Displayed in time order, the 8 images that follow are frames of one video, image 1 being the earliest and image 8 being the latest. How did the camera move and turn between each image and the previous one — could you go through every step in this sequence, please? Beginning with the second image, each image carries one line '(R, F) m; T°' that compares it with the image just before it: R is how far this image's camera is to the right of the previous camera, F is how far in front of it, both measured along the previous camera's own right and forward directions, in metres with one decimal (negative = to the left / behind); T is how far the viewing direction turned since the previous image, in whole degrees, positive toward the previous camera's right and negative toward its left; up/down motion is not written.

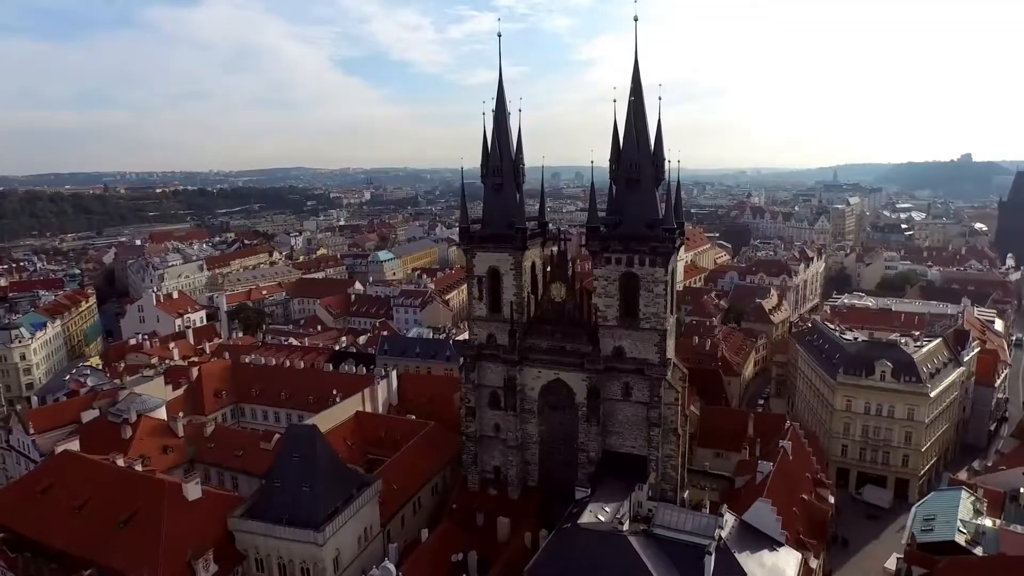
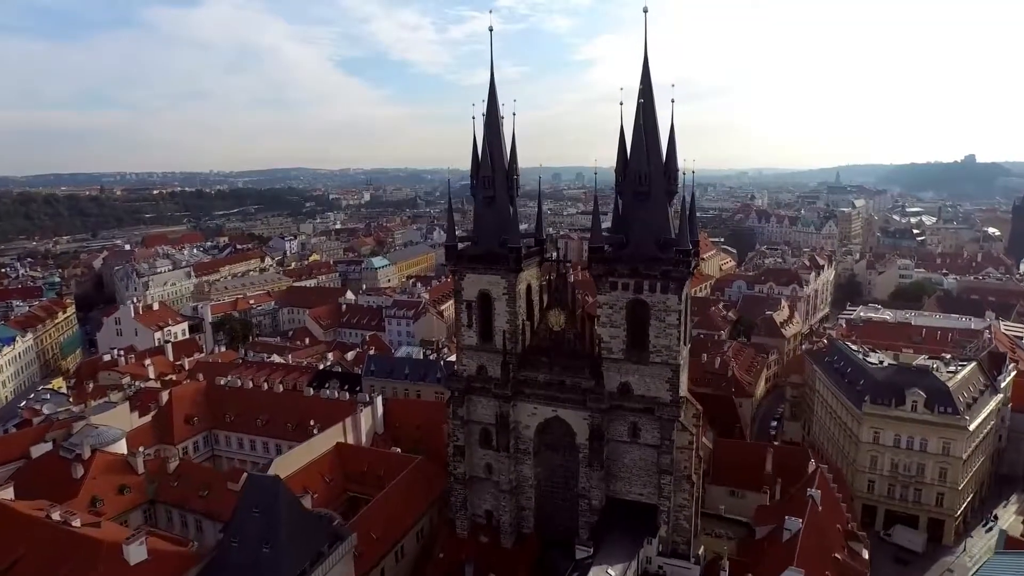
(+0.4, +3.7) m; 0°
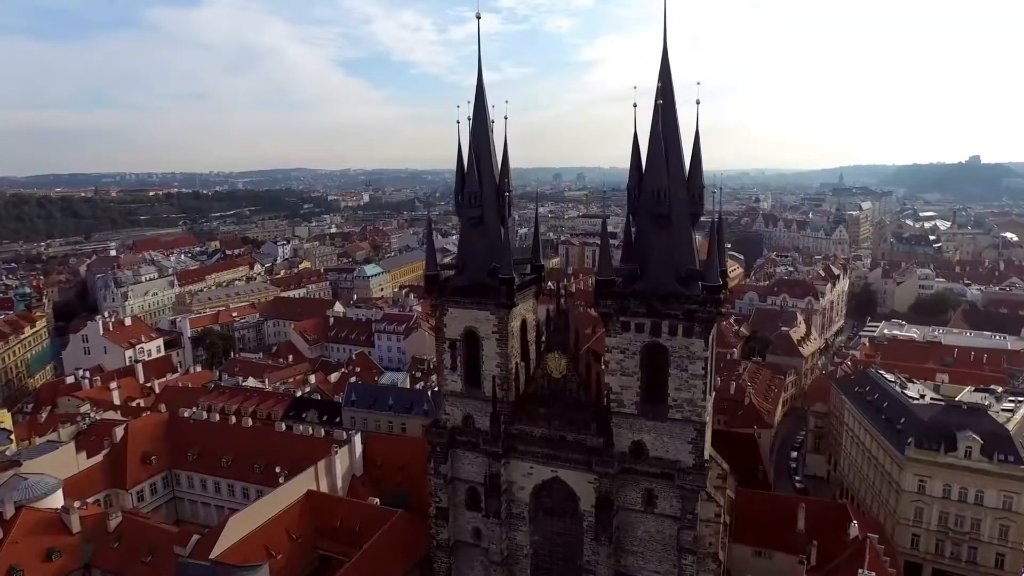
(+0.3, +4.7) m; 0°
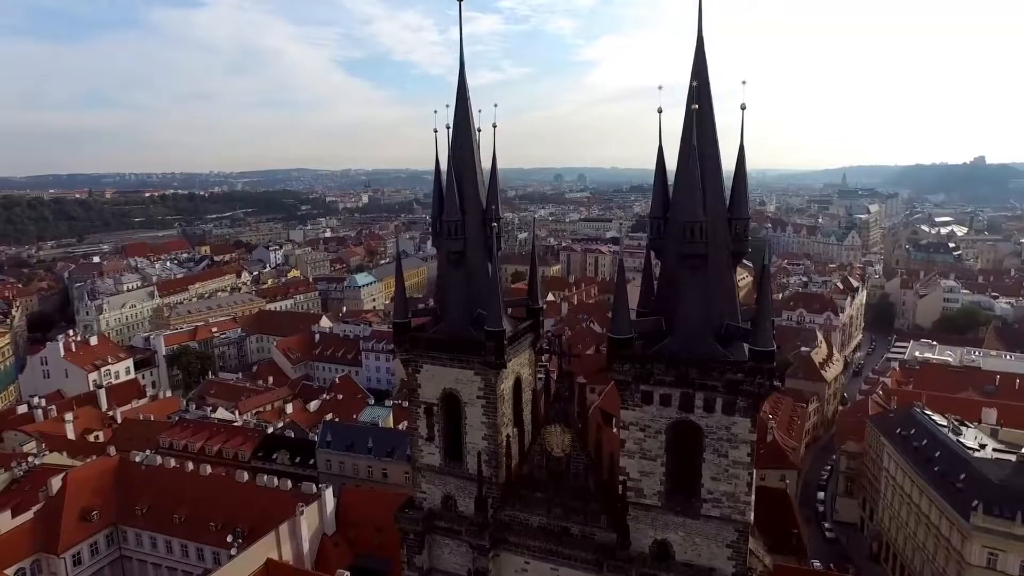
(+0.3, +5.1) m; 0°
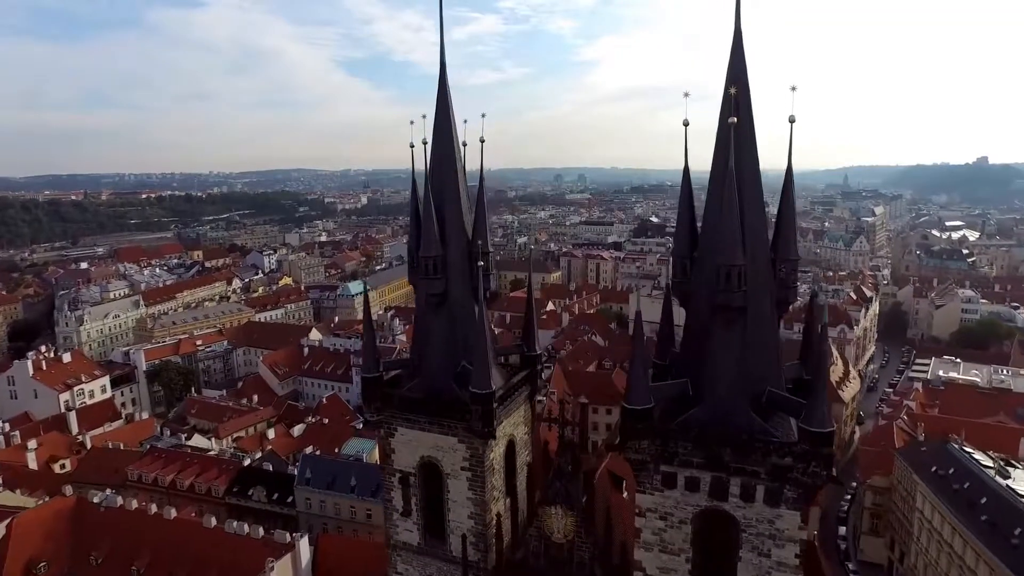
(+0.2, +3.4) m; 0°
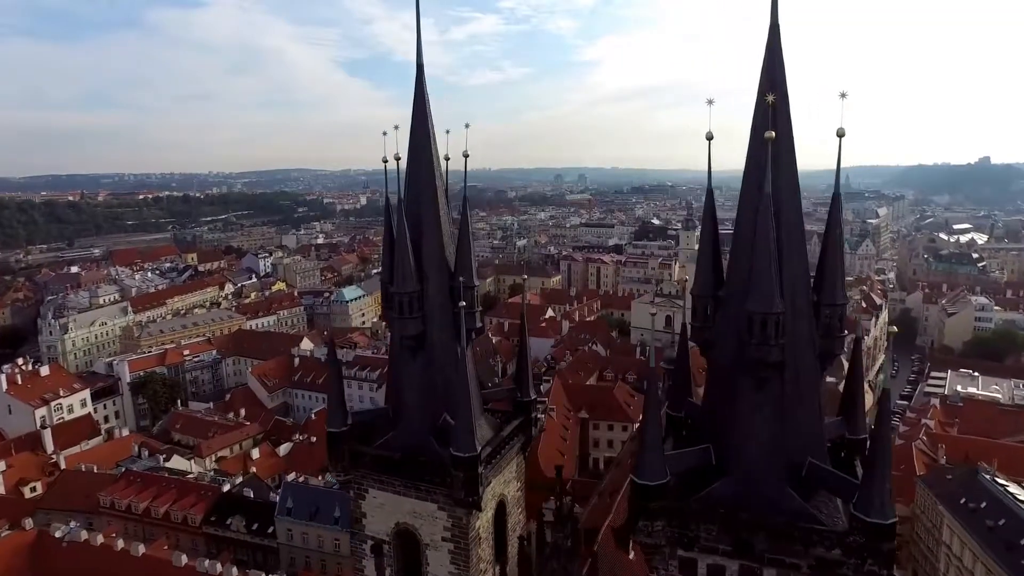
(+0.2, +2.4) m; 0°
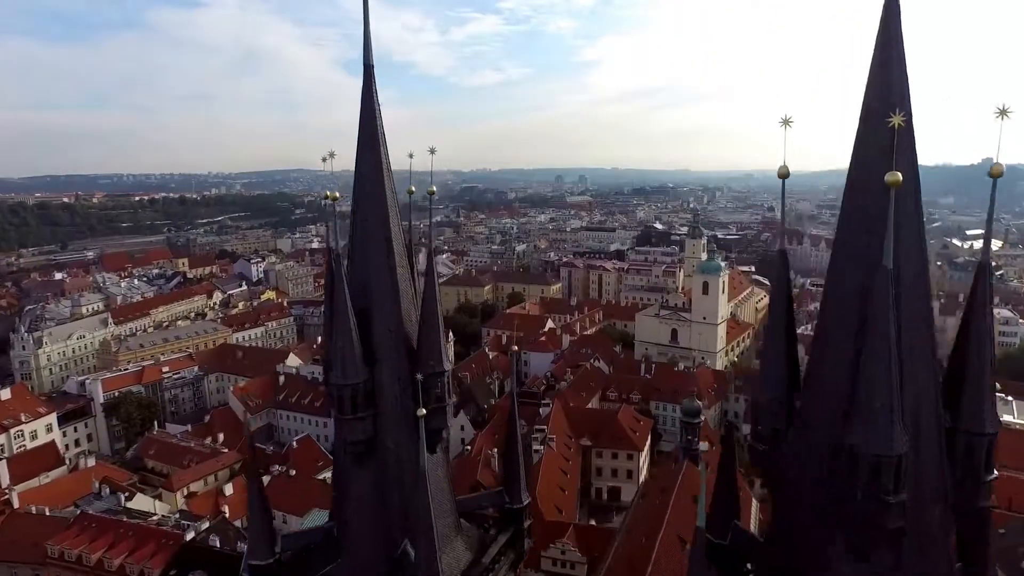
(+0.2, +3.8) m; 0°
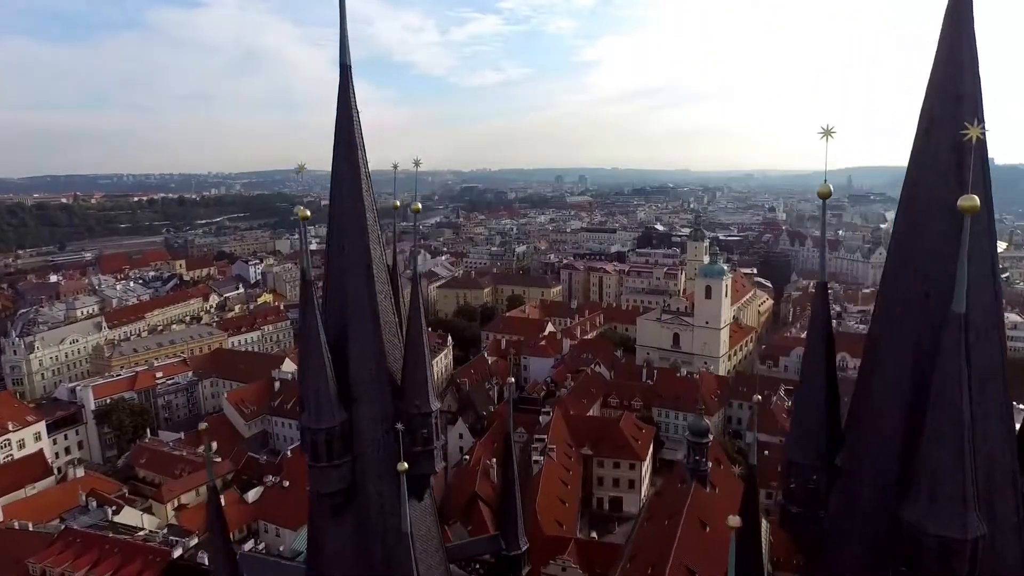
(+0.1, +1.2) m; 0°
